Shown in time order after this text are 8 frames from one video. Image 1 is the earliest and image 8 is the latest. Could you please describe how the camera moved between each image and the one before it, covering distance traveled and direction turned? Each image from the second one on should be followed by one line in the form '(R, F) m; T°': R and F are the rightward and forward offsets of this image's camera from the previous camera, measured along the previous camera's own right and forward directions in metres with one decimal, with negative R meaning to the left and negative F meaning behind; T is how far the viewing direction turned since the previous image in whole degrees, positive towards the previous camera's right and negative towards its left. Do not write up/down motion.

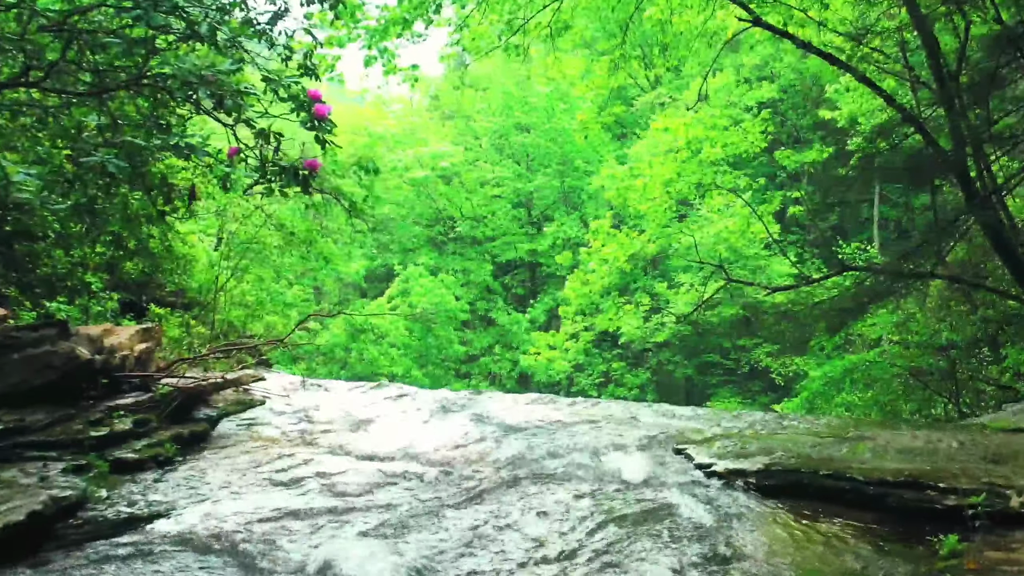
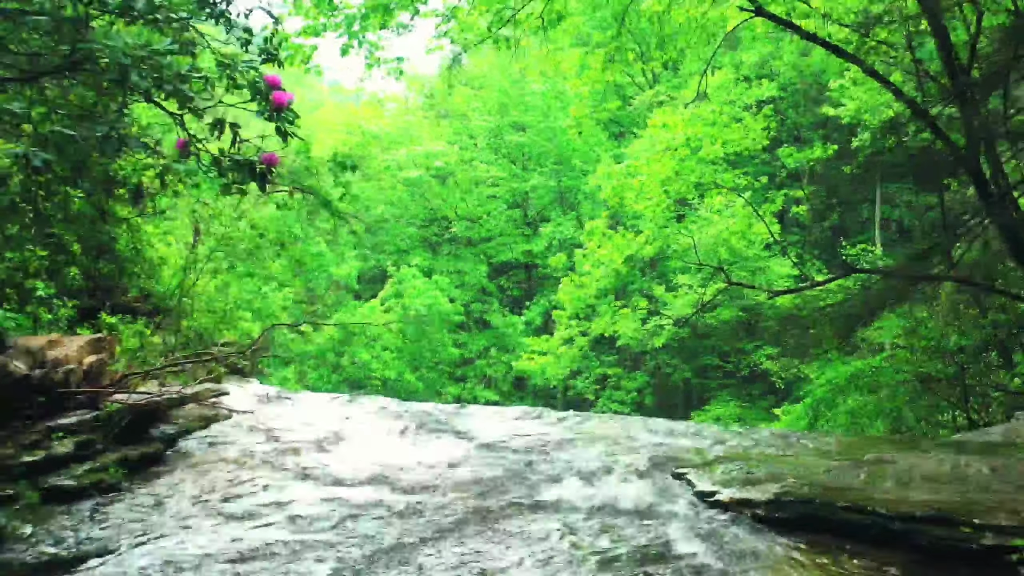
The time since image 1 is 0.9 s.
(+0.1, +0.3) m; 0°
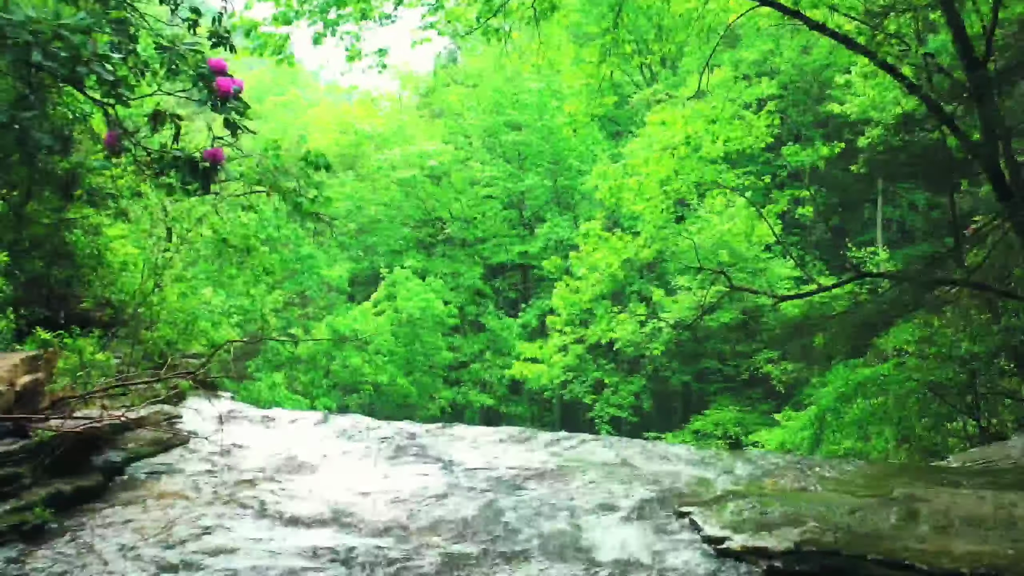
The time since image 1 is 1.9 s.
(+0.1, +0.3) m; 0°
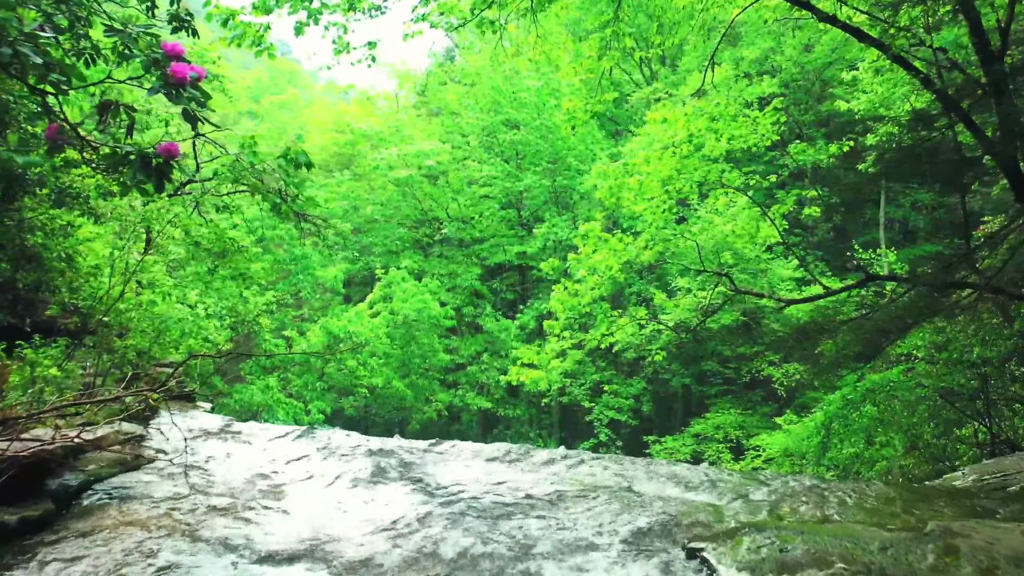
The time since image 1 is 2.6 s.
(0.0, +0.3) m; 0°
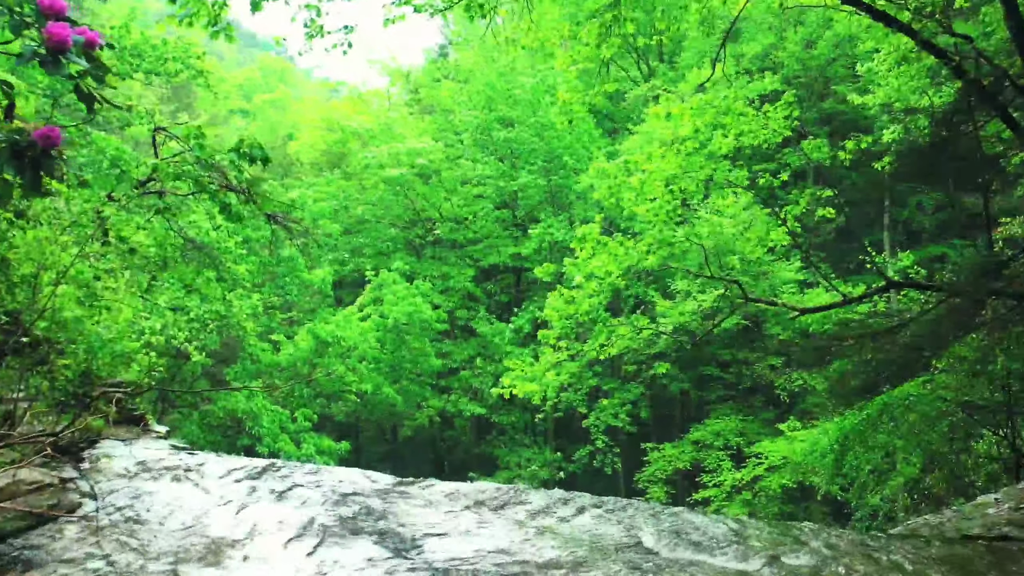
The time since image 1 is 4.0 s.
(0.0, +0.5) m; 0°
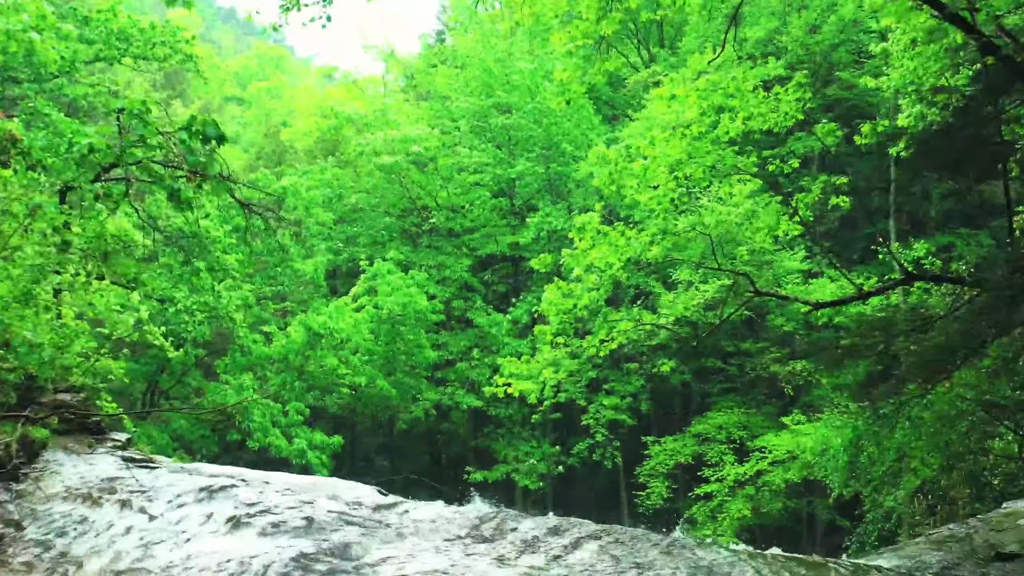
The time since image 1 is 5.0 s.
(0.0, +0.4) m; 0°
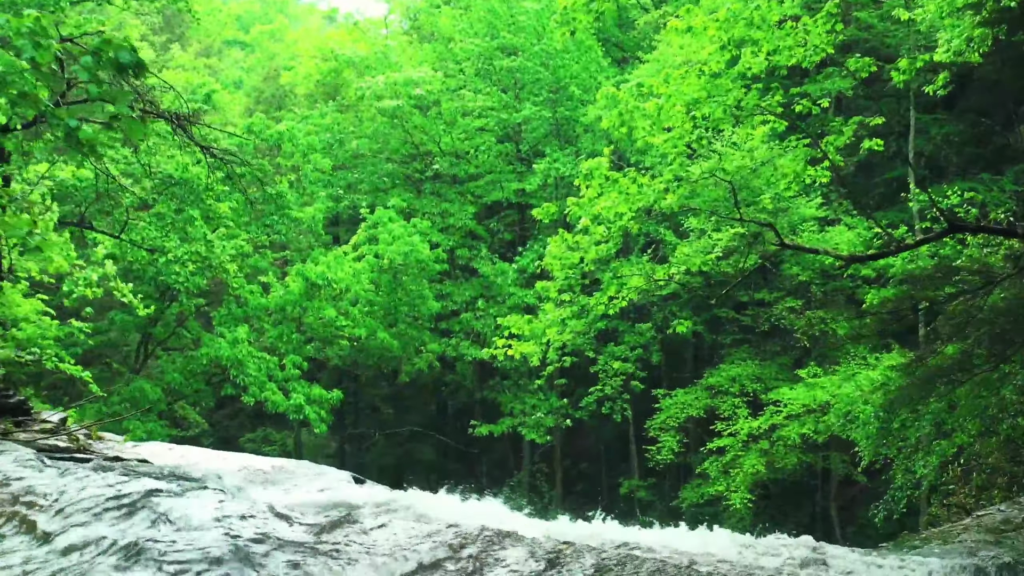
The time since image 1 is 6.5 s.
(+0.1, +0.4) m; -1°
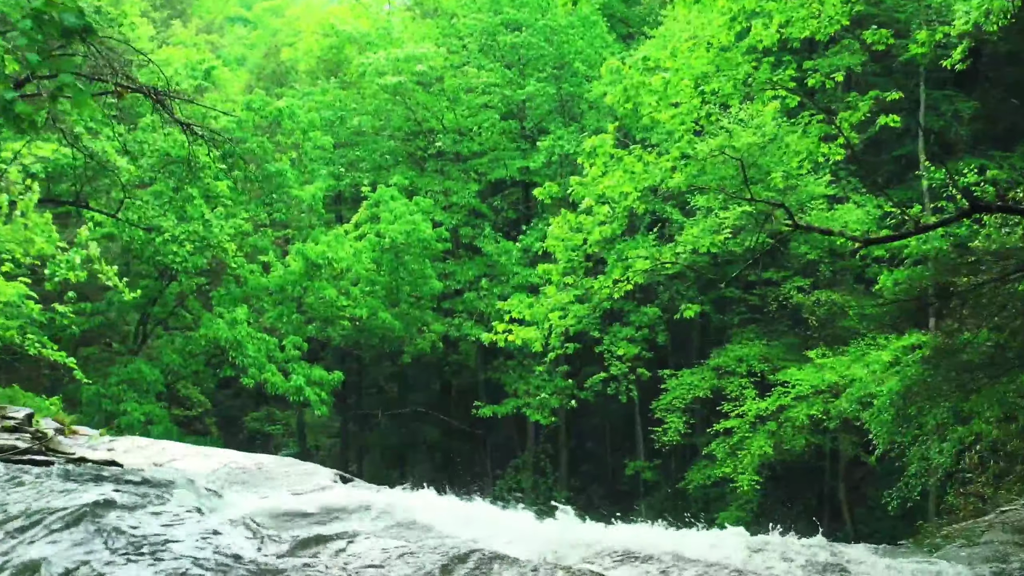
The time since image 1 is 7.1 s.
(0.0, +0.2) m; 0°
